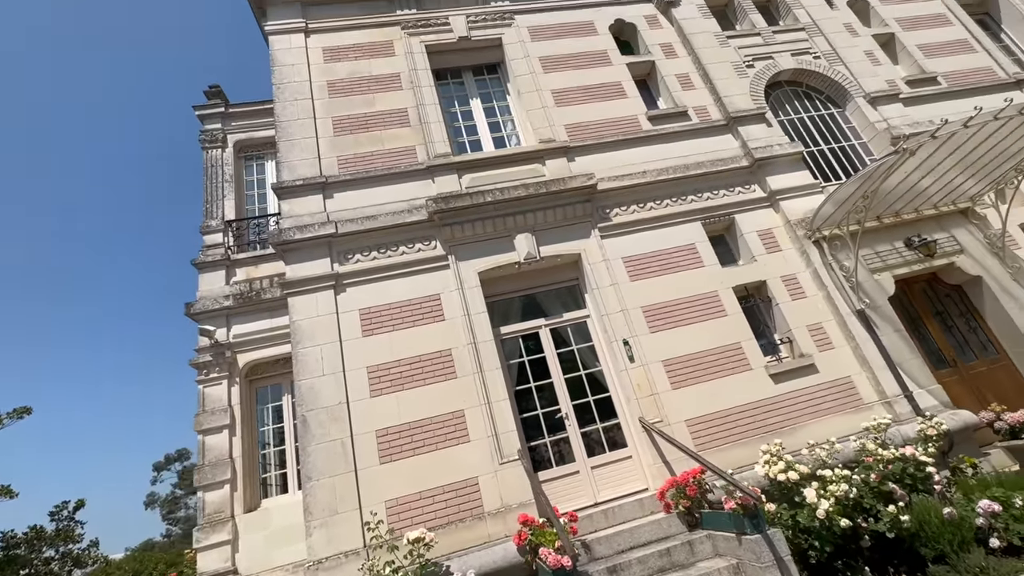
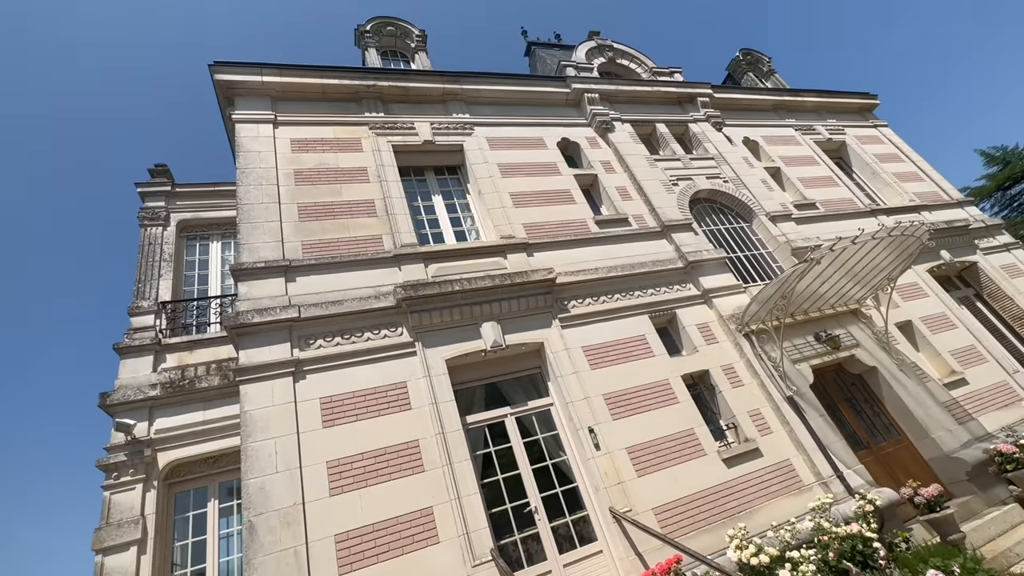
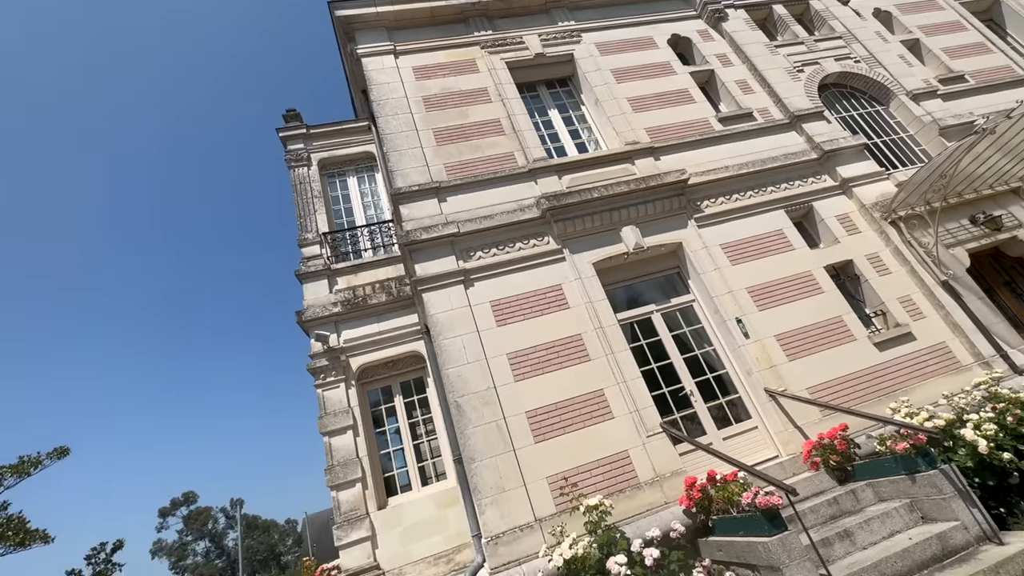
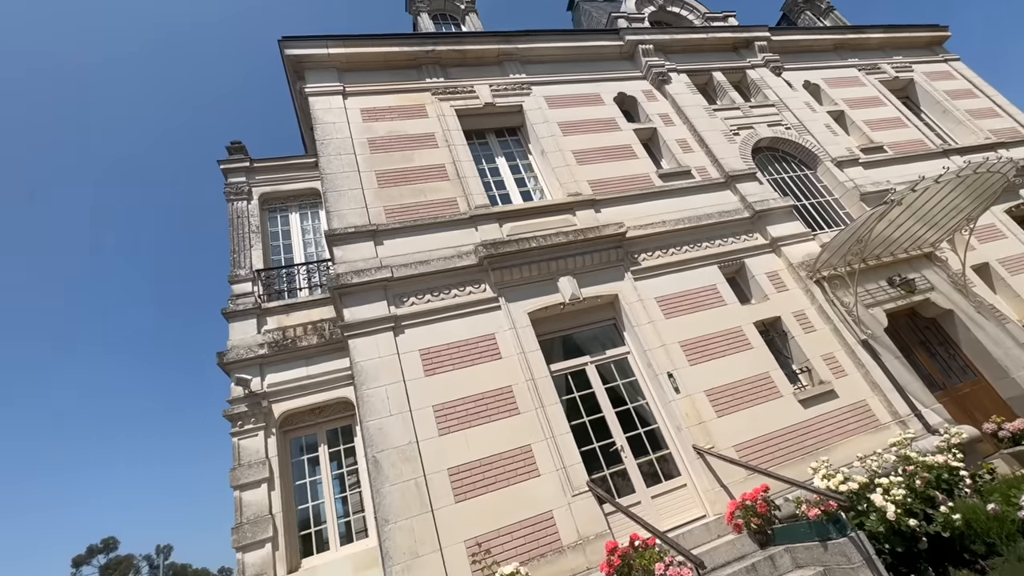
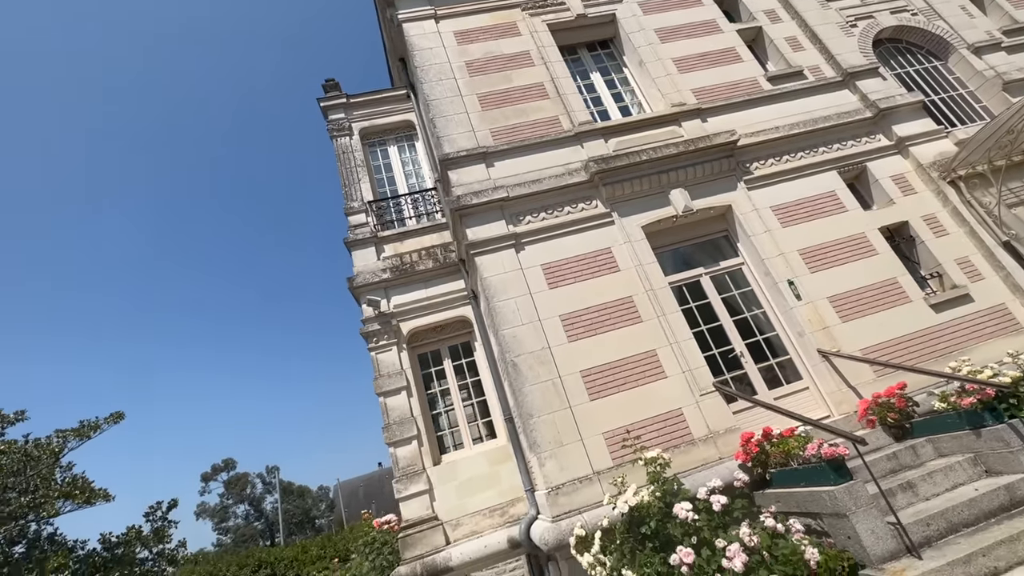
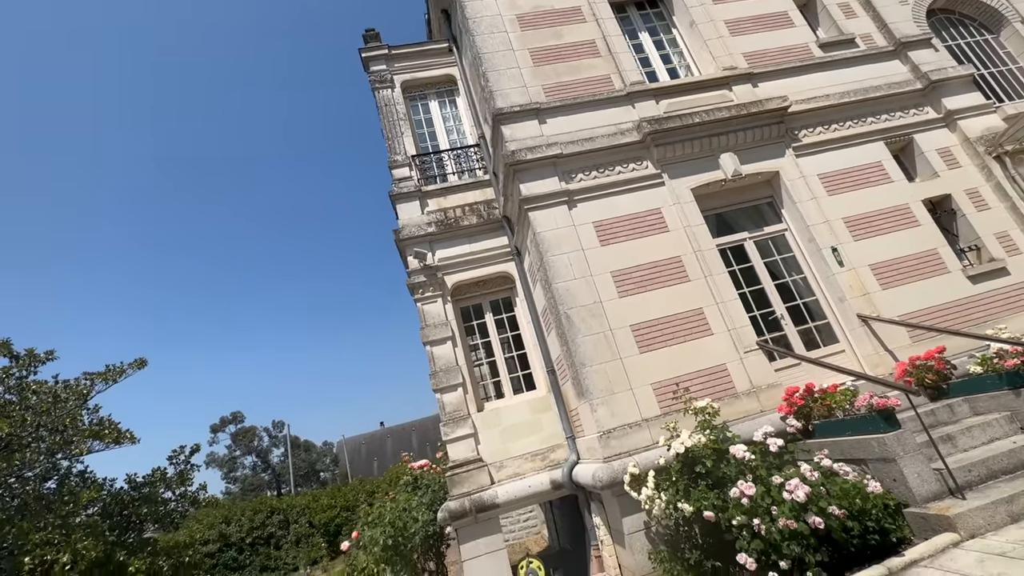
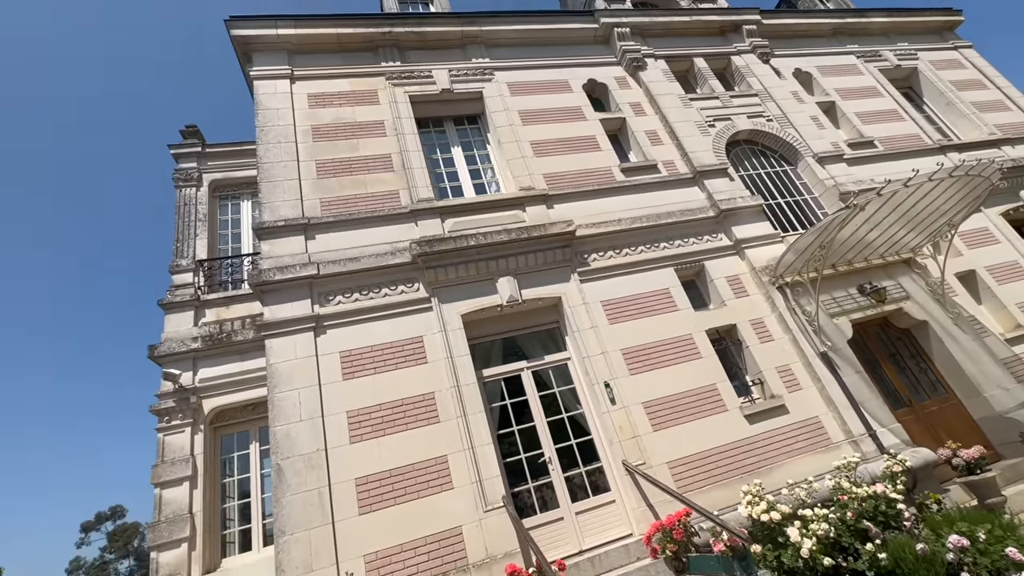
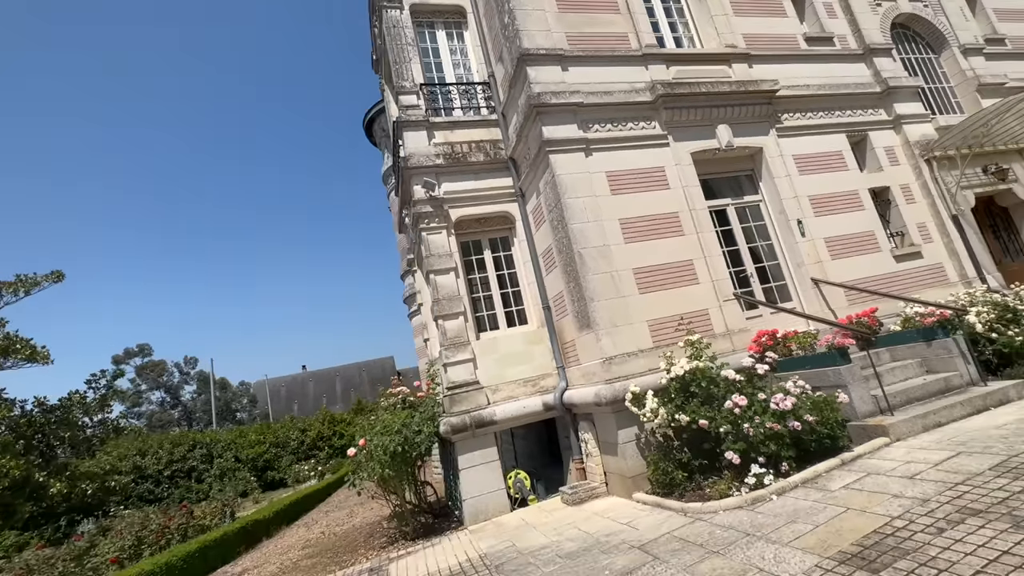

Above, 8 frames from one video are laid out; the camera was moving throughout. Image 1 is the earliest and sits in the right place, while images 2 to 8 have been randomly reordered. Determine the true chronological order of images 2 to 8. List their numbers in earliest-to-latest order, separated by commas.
7, 2, 4, 3, 5, 6, 8
